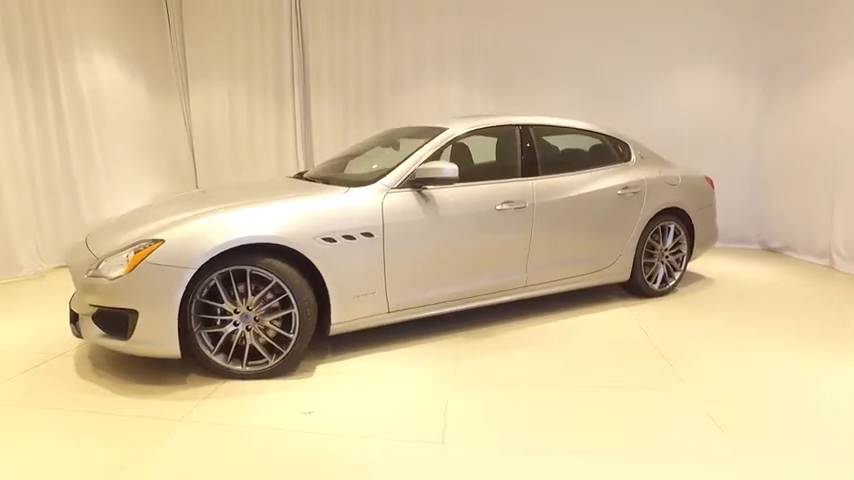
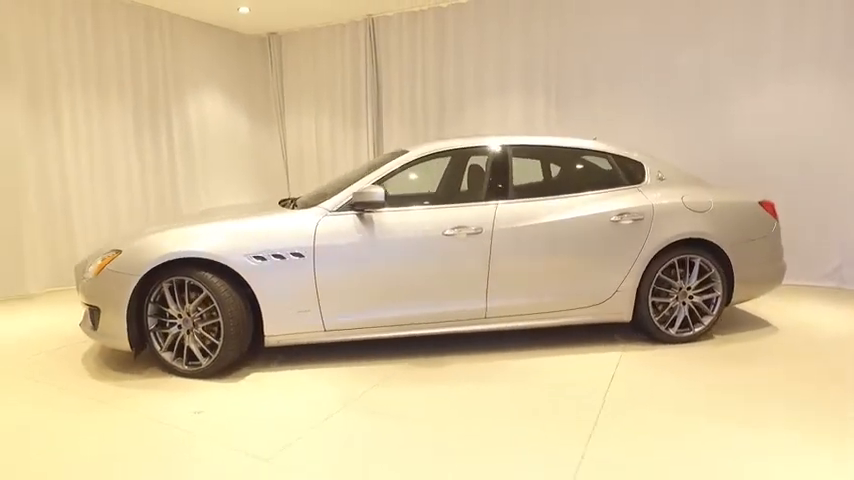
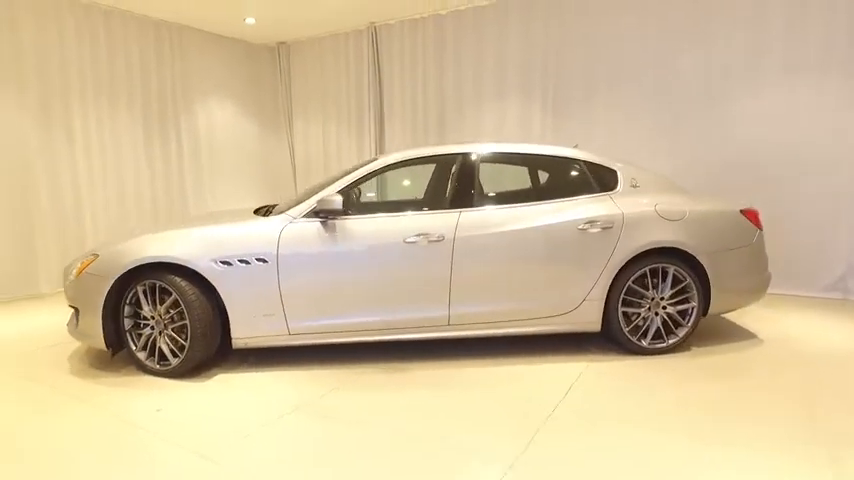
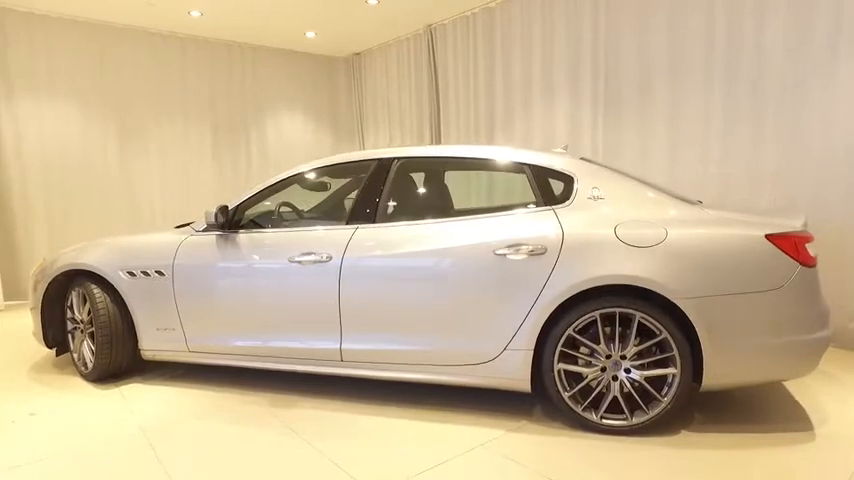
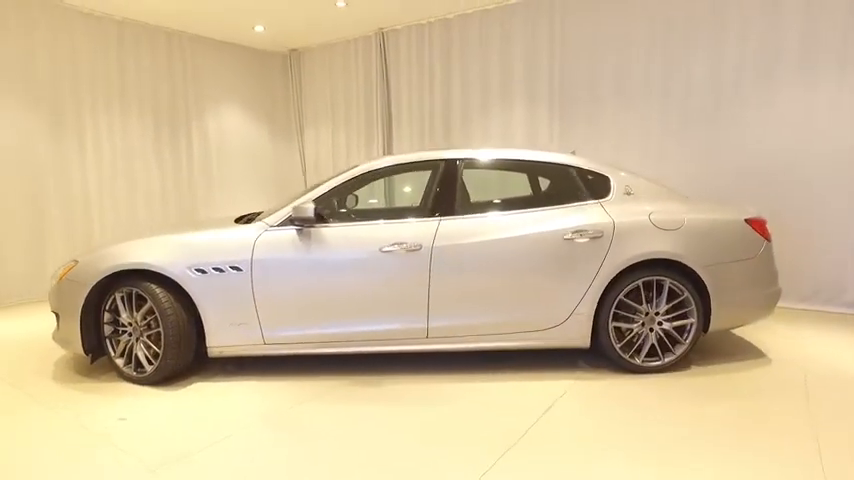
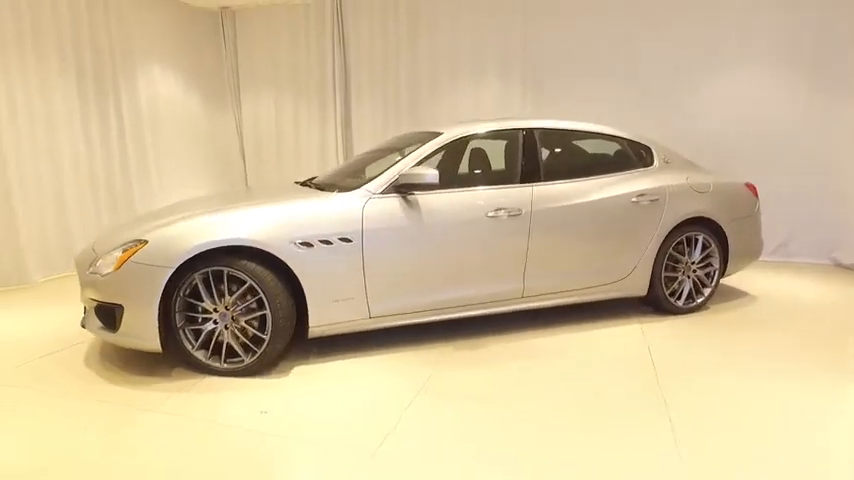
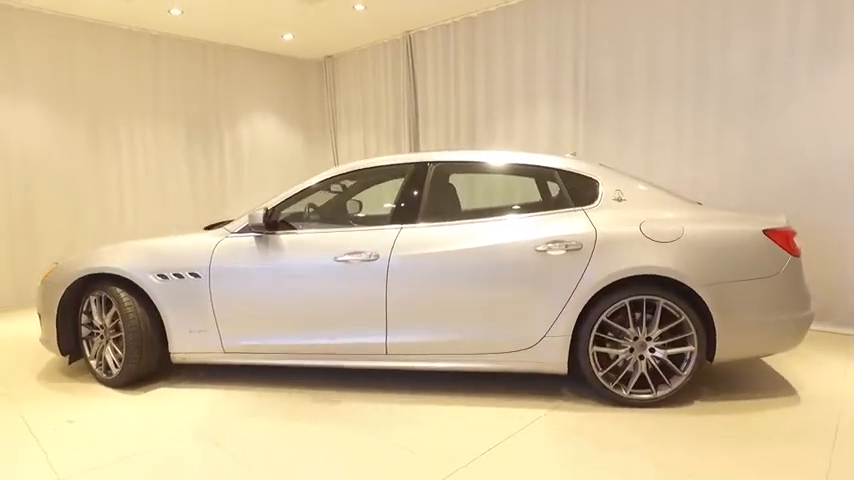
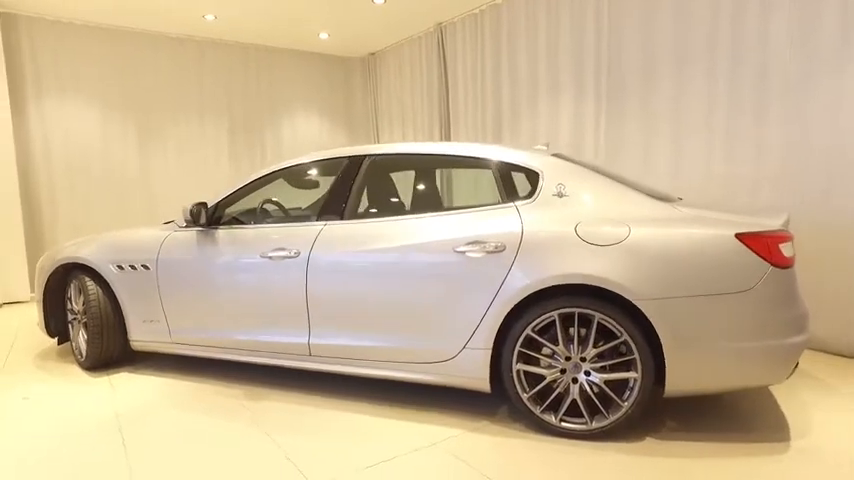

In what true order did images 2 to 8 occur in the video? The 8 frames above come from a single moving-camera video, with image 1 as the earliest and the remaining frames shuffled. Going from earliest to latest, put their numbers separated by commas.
6, 2, 3, 5, 7, 4, 8
